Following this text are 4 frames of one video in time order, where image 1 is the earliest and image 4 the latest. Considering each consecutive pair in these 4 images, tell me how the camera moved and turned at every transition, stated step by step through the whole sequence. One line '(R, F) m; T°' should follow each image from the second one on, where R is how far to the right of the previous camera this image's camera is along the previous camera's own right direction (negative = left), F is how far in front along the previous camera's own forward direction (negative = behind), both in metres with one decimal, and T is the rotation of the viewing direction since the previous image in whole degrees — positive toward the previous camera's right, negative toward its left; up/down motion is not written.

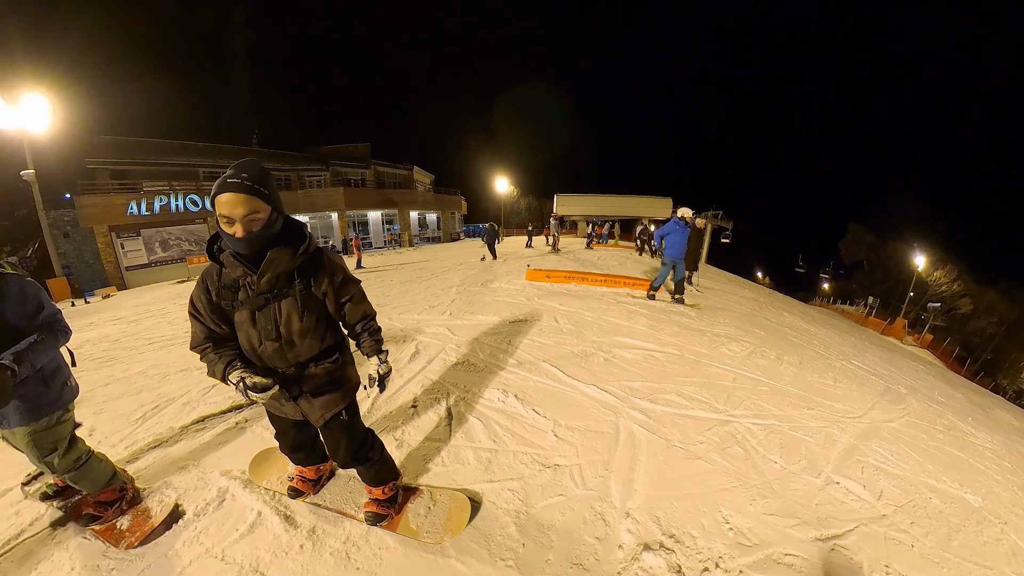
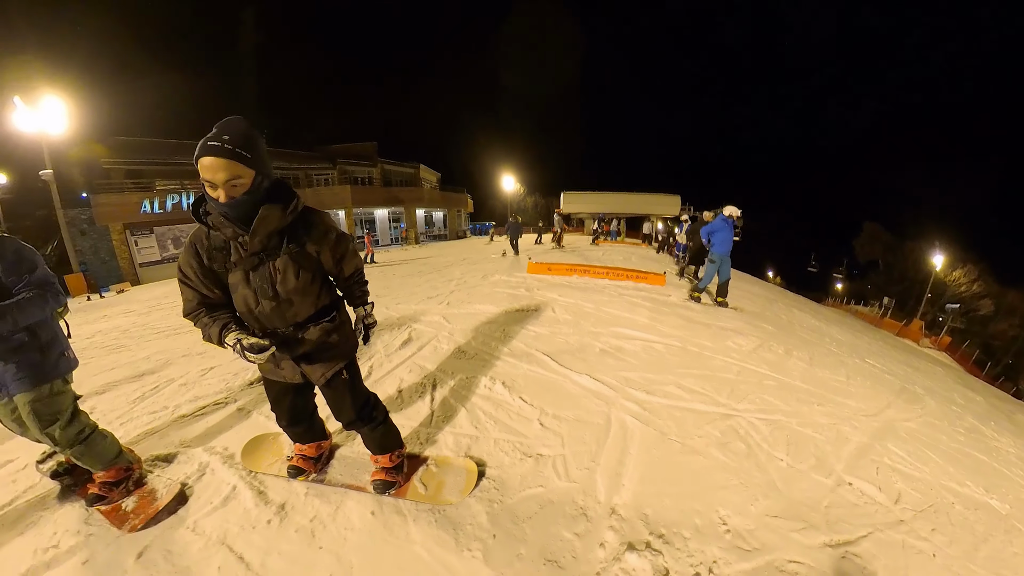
(+0.2, +0.2) m; -1°
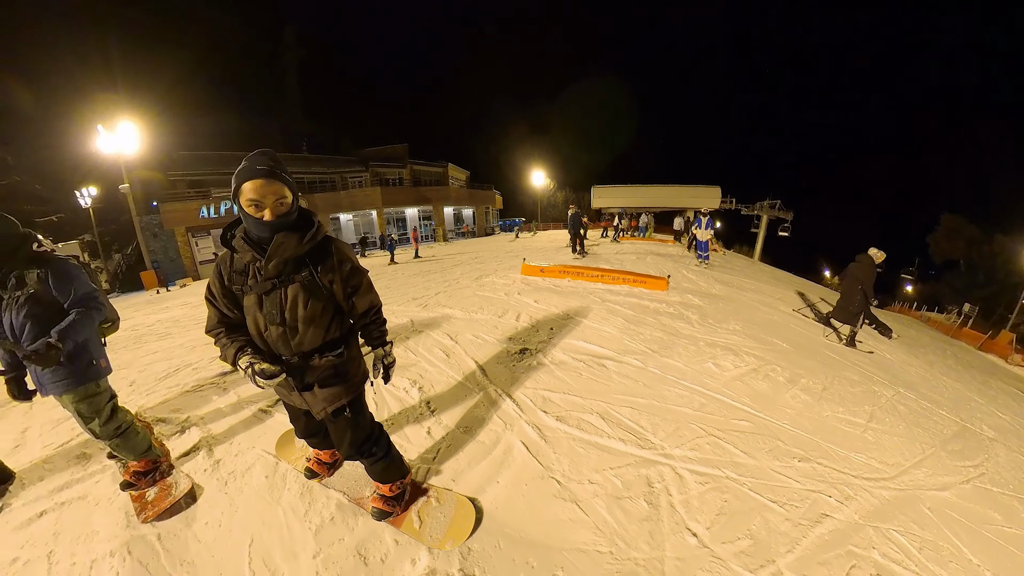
(+1.6, +0.7) m; -7°
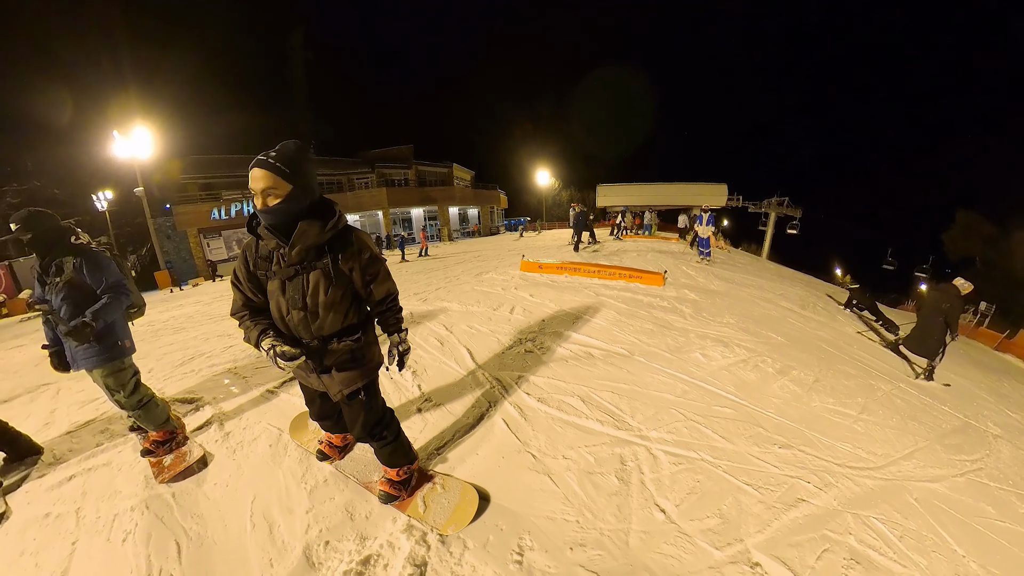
(+0.3, 0.0) m; -1°
